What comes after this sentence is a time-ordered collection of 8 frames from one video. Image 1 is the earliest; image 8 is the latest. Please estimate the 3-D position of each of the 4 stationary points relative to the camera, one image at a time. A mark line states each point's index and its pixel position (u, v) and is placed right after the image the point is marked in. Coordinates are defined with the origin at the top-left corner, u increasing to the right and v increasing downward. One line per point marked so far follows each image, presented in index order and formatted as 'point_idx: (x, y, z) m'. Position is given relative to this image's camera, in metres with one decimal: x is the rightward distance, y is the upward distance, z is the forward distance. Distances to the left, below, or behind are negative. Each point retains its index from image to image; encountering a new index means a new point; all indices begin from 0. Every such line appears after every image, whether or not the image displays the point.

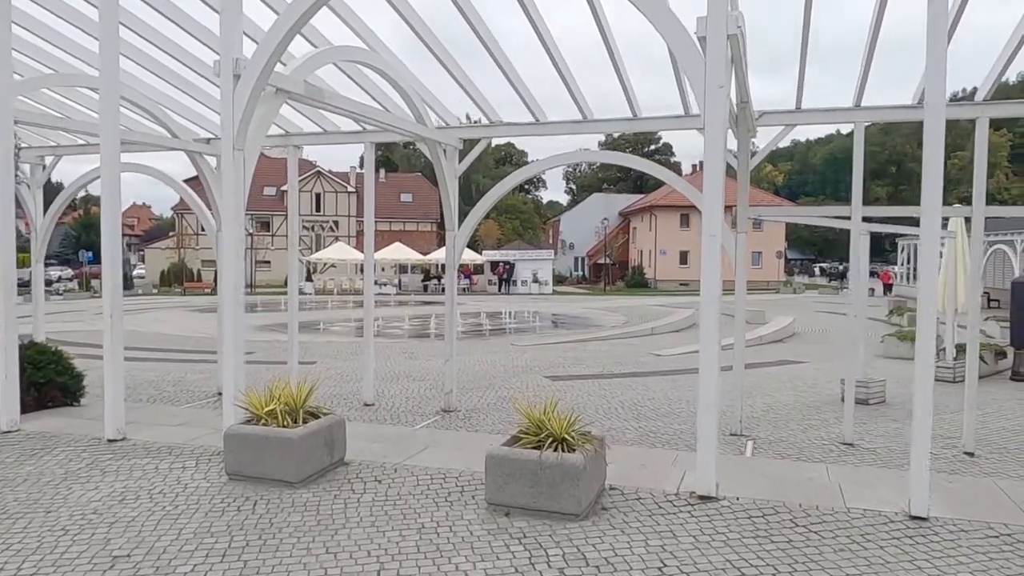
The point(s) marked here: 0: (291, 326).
0: (-2.8, -0.5, +9.6) m
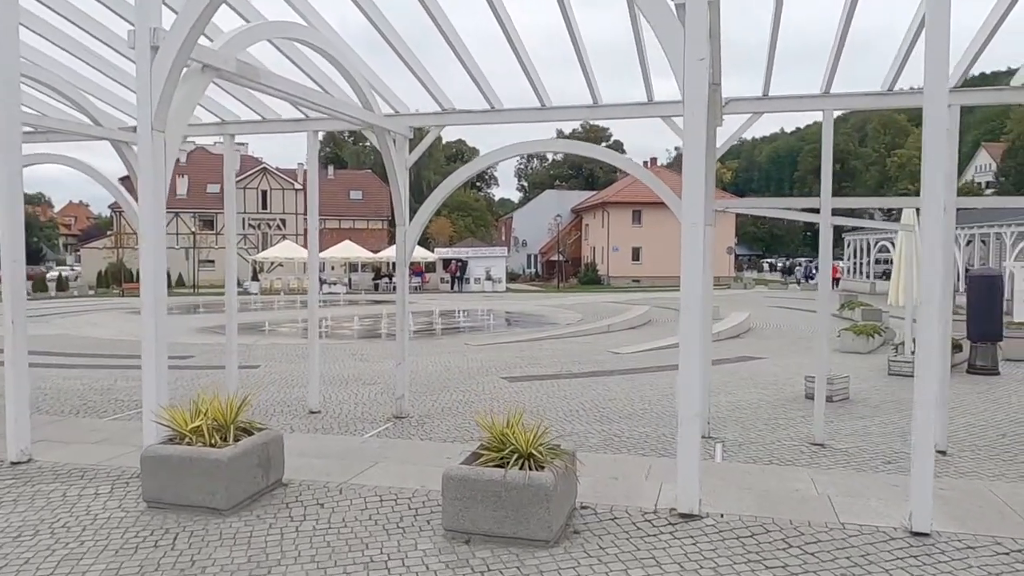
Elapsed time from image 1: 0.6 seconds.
0: (-3.3, -0.5, +8.9) m
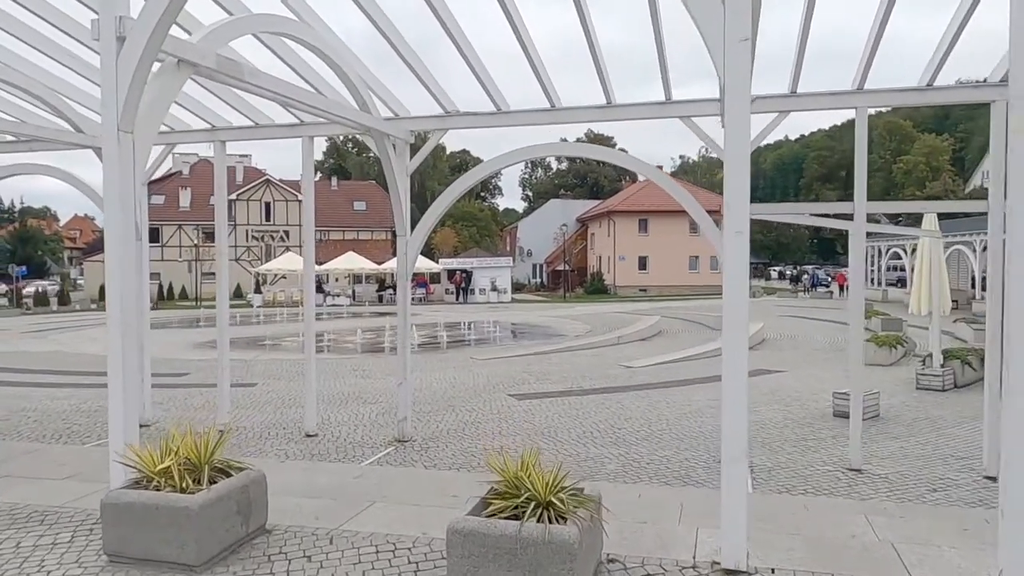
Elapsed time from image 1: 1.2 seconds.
0: (-3.2, -0.7, +8.4) m
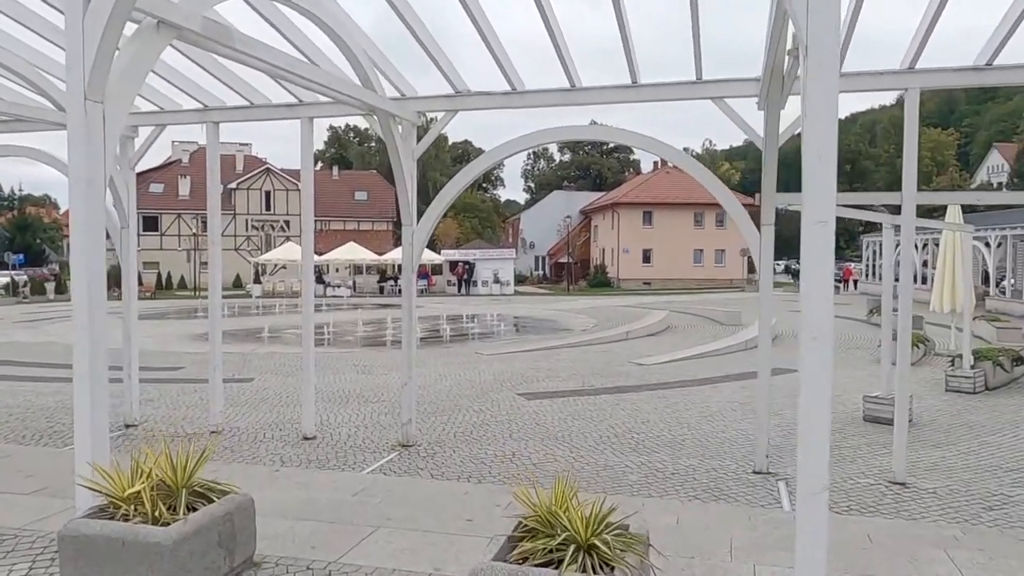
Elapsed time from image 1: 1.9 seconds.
0: (-3.1, -0.6, +7.9) m
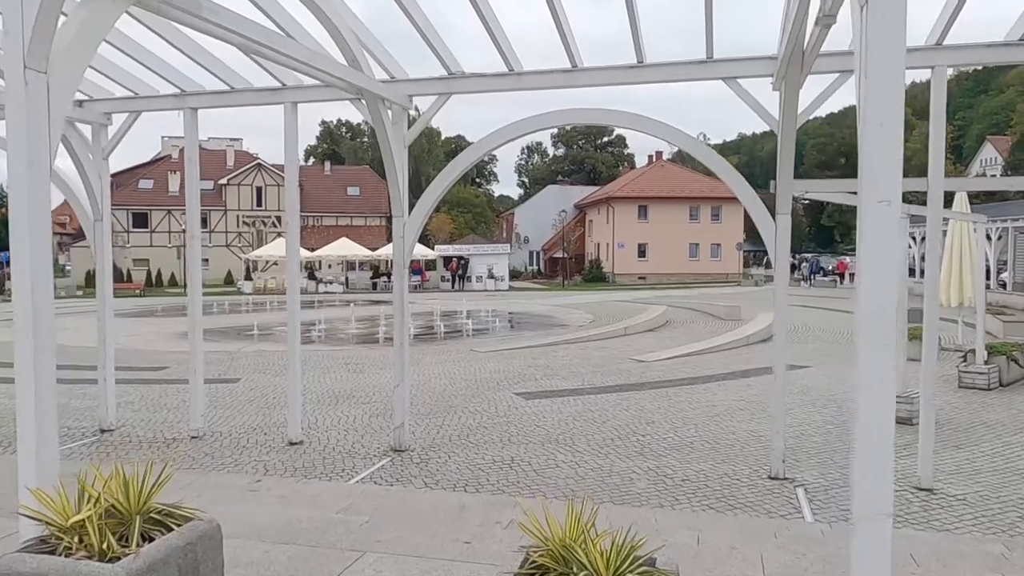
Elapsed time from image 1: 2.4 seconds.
0: (-3.1, -0.6, +7.5) m
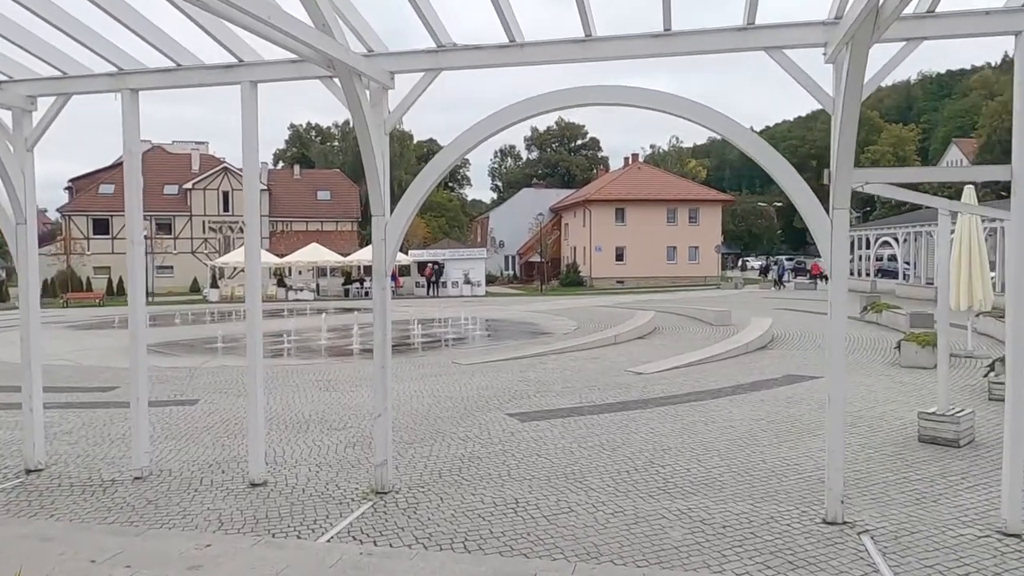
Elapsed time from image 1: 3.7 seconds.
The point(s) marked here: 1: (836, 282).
0: (-3.1, -0.7, +6.4) m
1: (+2.1, 0.0, +5.0) m
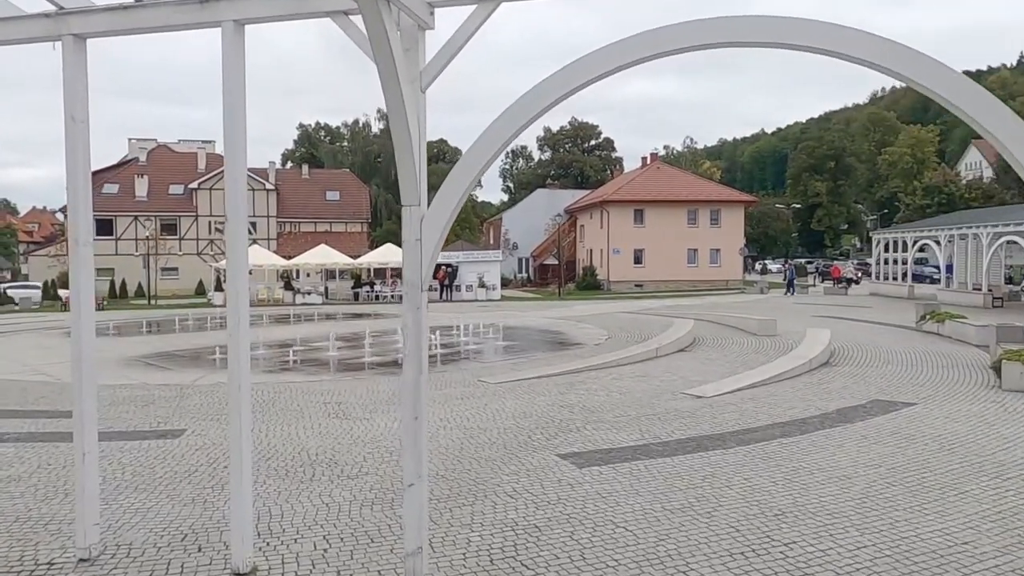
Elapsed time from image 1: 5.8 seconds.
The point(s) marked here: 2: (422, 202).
0: (-2.6, -0.8, +4.8) m
1: (+2.5, -0.1, +3.3) m
2: (-0.5, +0.5, +4.1) m
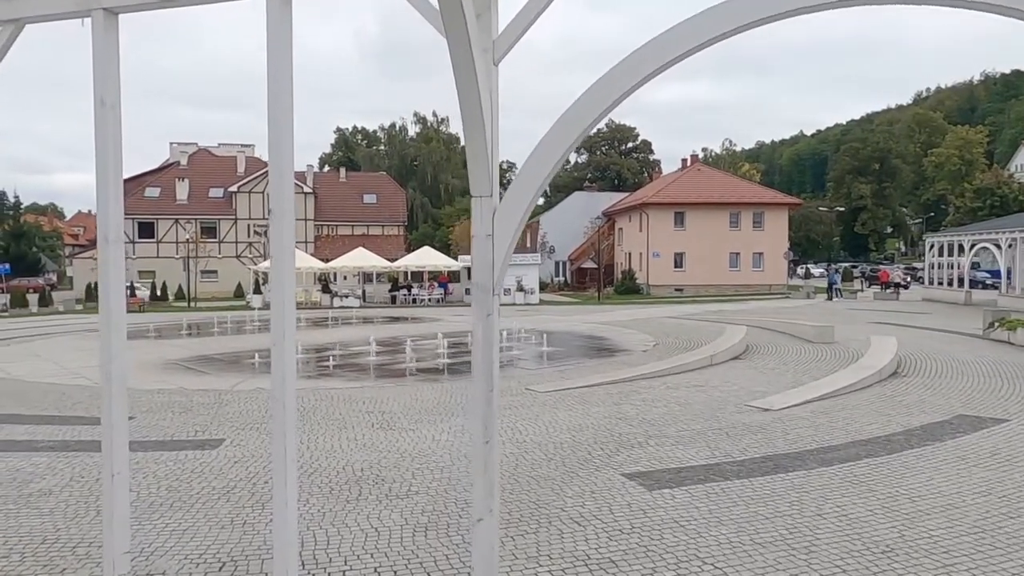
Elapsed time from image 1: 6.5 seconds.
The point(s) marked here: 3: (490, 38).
0: (-2.2, -0.8, +4.3) m
1: (+2.9, -0.1, +2.6) m
2: (-0.1, +0.4, +3.6) m
3: (-0.1, +1.1, +3.5) m
